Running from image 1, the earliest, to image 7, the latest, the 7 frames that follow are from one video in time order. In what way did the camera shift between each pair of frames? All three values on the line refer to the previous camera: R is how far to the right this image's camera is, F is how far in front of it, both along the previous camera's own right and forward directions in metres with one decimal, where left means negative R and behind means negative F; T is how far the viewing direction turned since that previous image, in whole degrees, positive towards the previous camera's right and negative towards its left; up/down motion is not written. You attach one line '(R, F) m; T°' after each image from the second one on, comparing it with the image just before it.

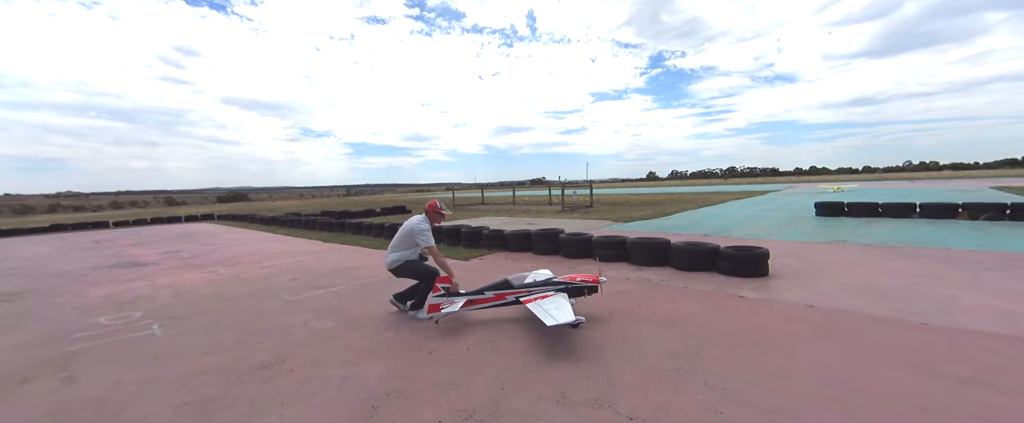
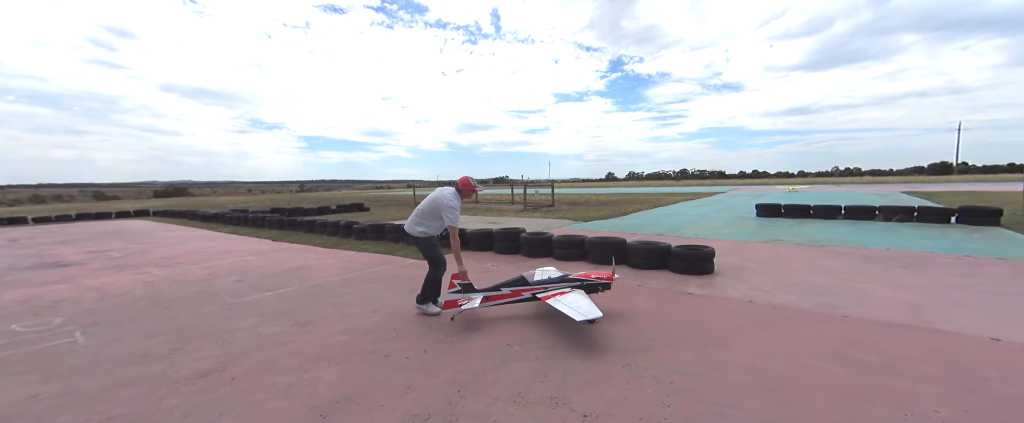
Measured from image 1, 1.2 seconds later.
(+0.1, +0.1) m; +6°
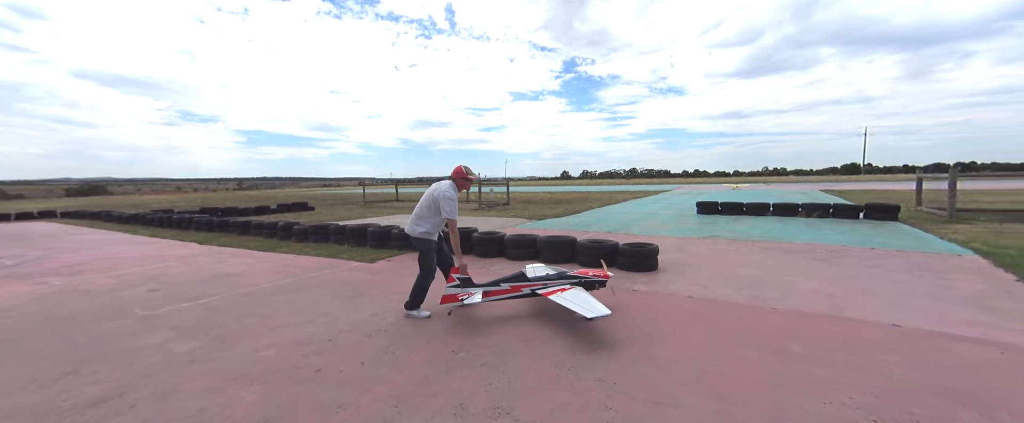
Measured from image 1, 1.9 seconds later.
(+0.2, +0.2) m; +7°
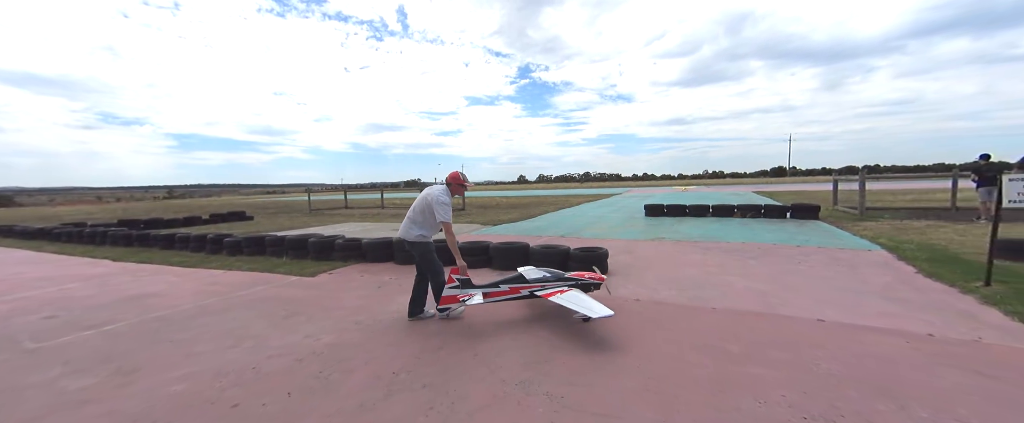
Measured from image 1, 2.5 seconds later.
(+0.2, +0.1) m; +7°
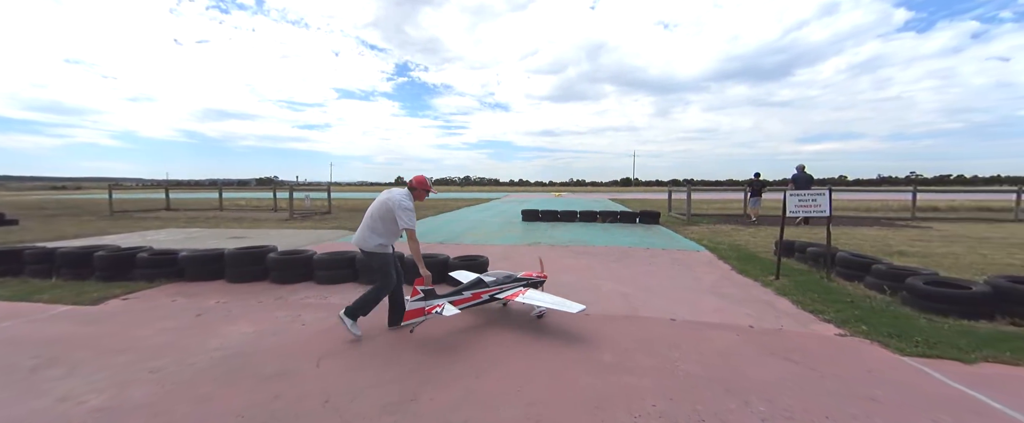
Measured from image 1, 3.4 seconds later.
(+0.1, +0.3) m; +20°
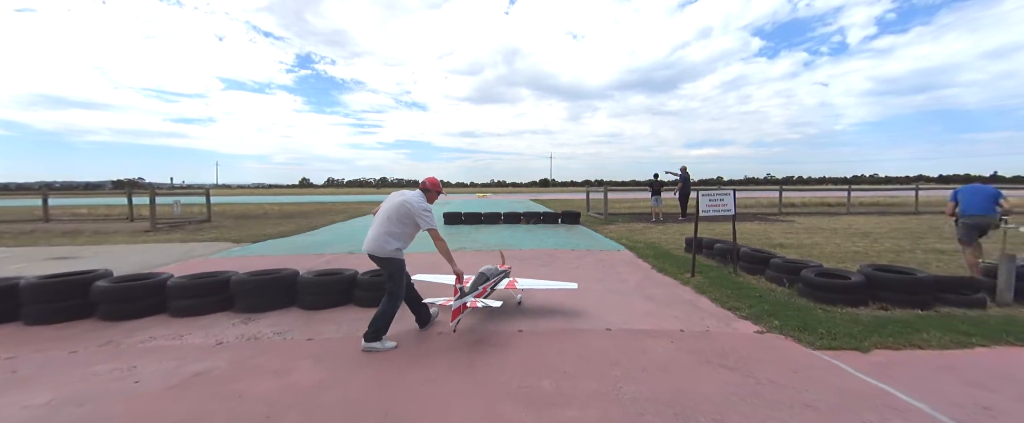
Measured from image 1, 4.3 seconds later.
(0.0, +0.3) m; +13°
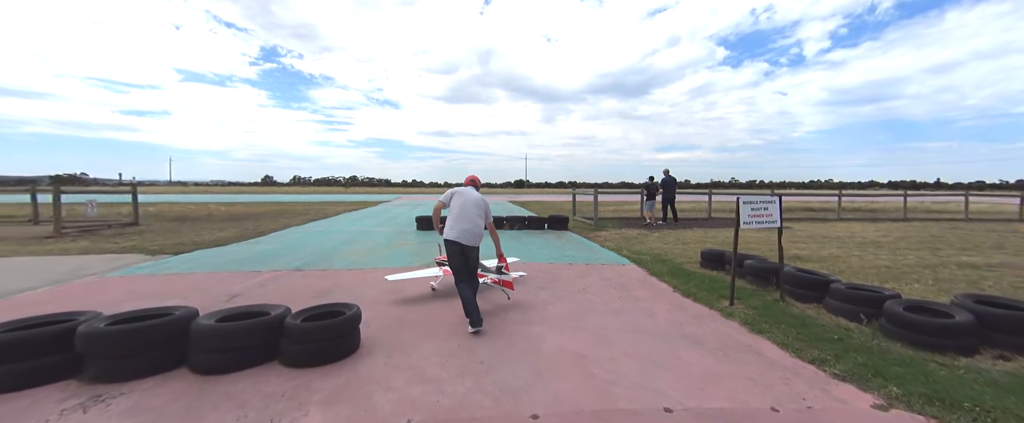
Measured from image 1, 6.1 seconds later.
(-0.2, +0.8) m; +4°
